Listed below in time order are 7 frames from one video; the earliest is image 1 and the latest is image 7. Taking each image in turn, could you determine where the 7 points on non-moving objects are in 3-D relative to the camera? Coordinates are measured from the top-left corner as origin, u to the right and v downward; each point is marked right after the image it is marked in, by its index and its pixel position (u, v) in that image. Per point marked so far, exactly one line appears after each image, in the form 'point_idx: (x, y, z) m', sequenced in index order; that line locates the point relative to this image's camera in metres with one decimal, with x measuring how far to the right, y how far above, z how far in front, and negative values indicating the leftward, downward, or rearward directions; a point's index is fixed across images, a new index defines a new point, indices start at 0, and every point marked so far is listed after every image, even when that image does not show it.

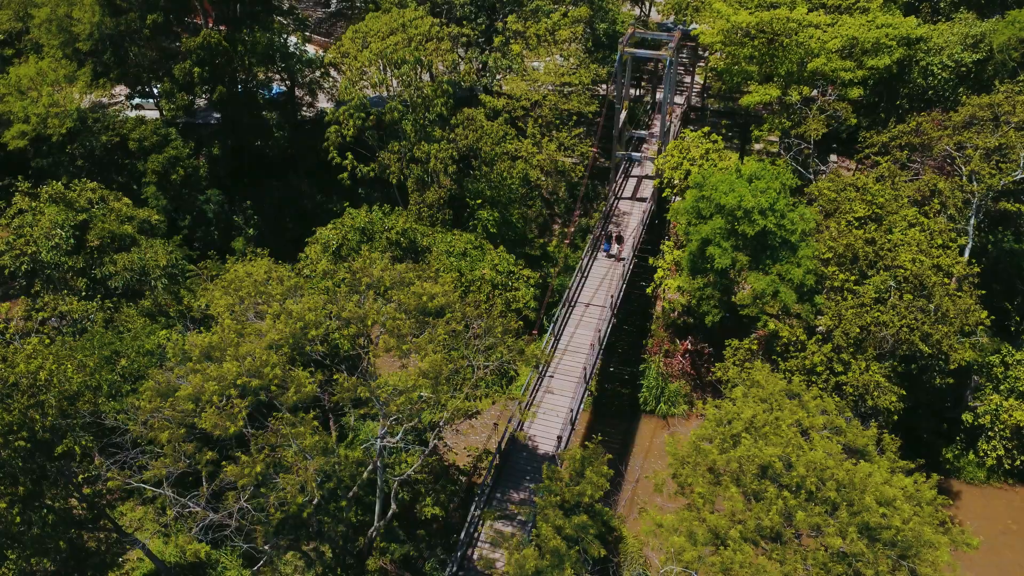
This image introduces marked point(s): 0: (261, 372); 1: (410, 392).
0: (-5.2, -1.7, +19.1) m
1: (-2.2, -2.1, +19.3) m
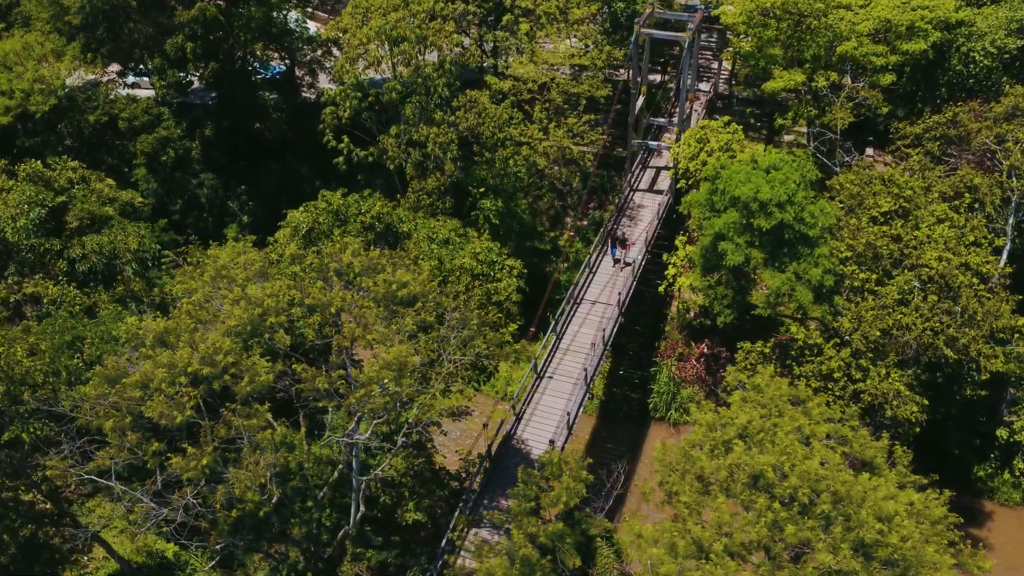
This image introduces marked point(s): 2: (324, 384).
0: (-5.8, -1.4, +17.7) m
1: (-2.8, -1.9, +17.7) m
2: (-3.7, -1.8, +17.8) m
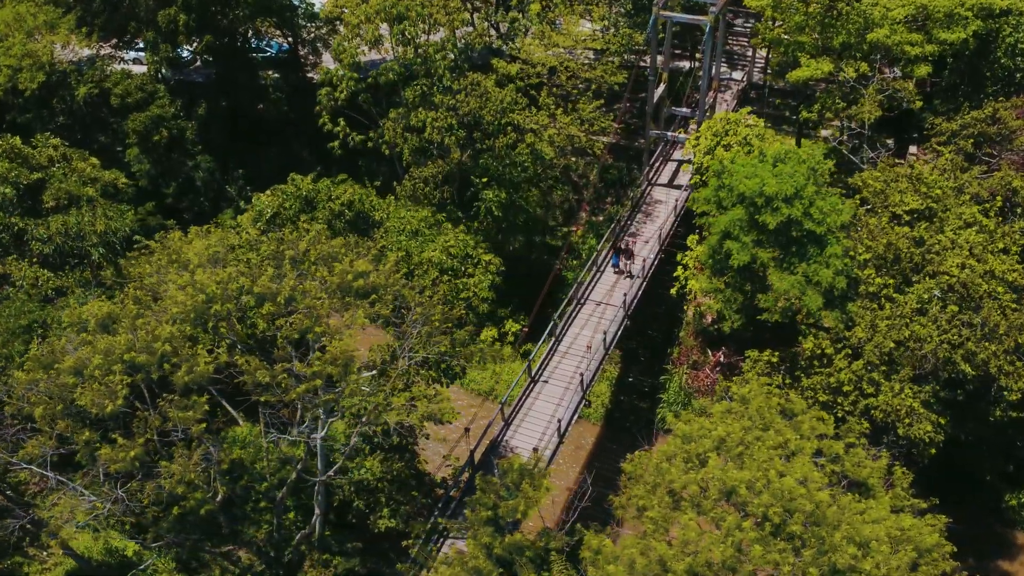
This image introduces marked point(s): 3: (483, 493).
0: (-6.6, -1.1, +16.5) m
1: (-3.6, -1.7, +16.4) m
2: (-4.4, -1.6, +16.5) m
3: (-0.7, -4.1, +18.3) m
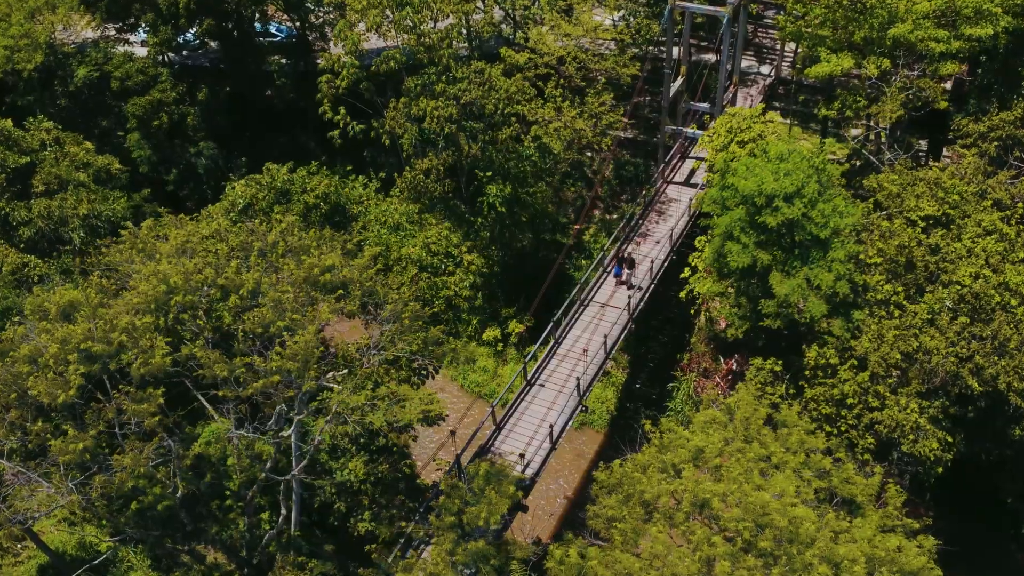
0: (-7.1, -0.9, +15.9) m
1: (-4.1, -1.5, +15.7) m
2: (-5.0, -1.4, +15.9) m
3: (-1.2, -4.0, +17.5) m
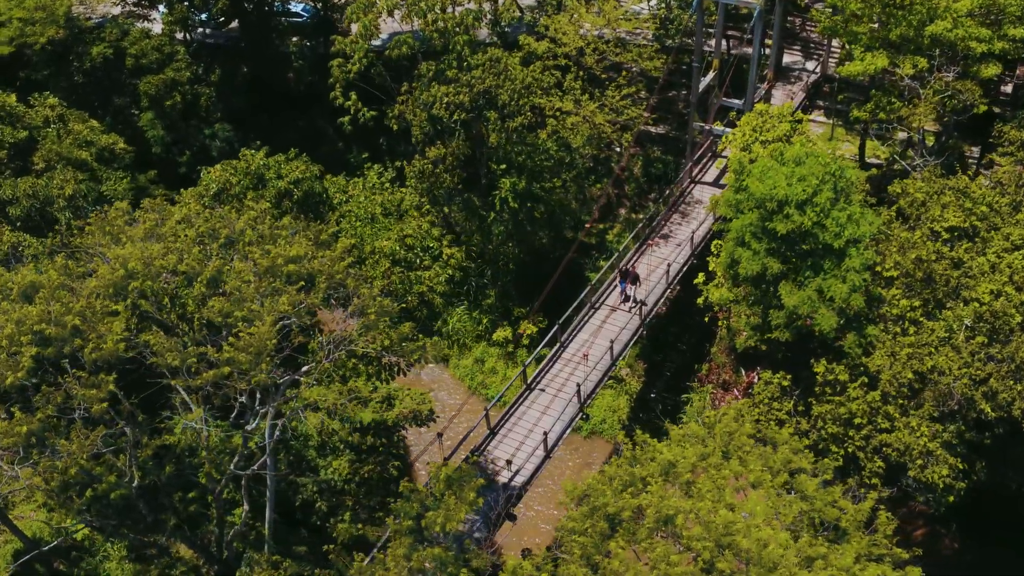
0: (-7.7, -0.5, +15.4) m
1: (-4.7, -1.3, +15.0) m
2: (-5.6, -1.2, +15.2) m
3: (-1.8, -3.9, +16.6) m
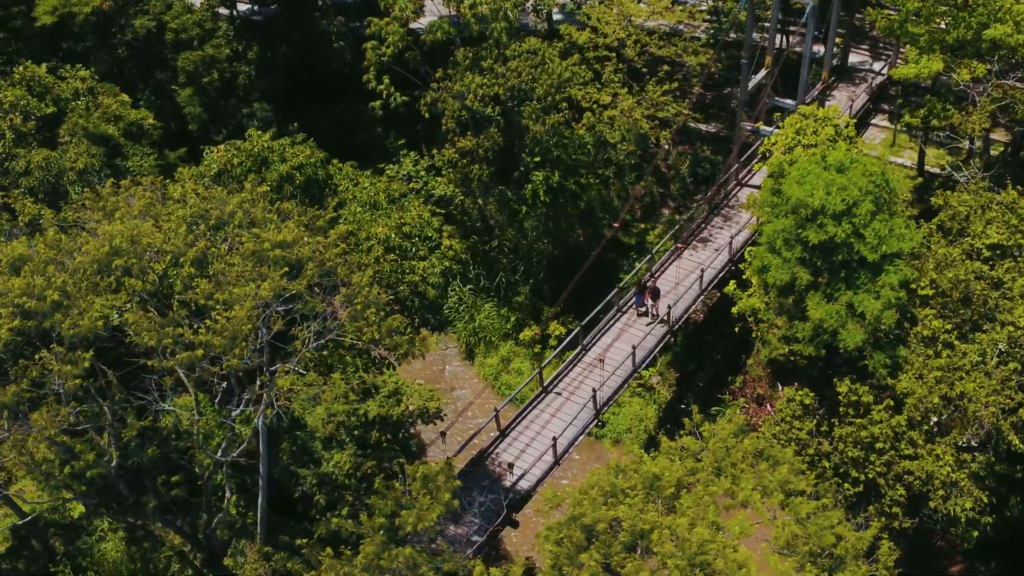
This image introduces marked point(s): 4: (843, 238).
0: (-7.9, -0.1, +15.2) m
1: (-5.0, -1.1, +14.6) m
2: (-5.9, -0.9, +14.9) m
3: (-2.2, -3.8, +16.0) m
4: (+7.0, +1.1, +19.0) m
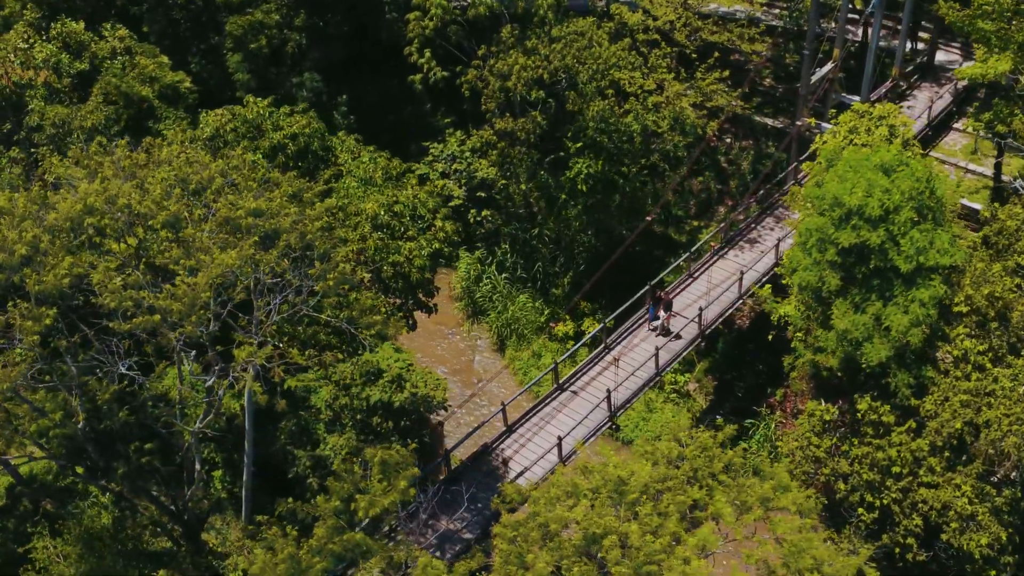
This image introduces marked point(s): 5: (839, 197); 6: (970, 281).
0: (-8.2, +0.7, +15.0) m
1: (-5.5, -0.5, +14.1) m
2: (-6.3, -0.2, +14.5) m
3: (-2.8, -3.4, +15.2) m
4: (+7.0, +0.8, +17.3) m
5: (+6.5, +1.8, +17.9) m
6: (+8.7, +0.1, +16.9) m
